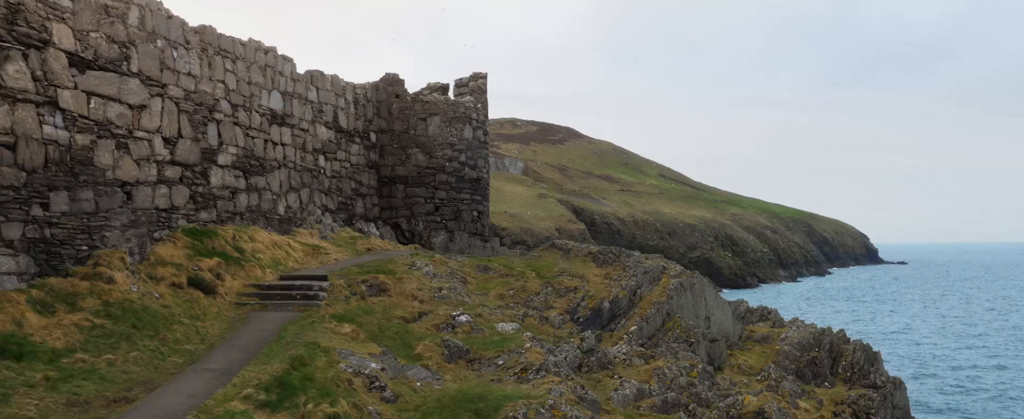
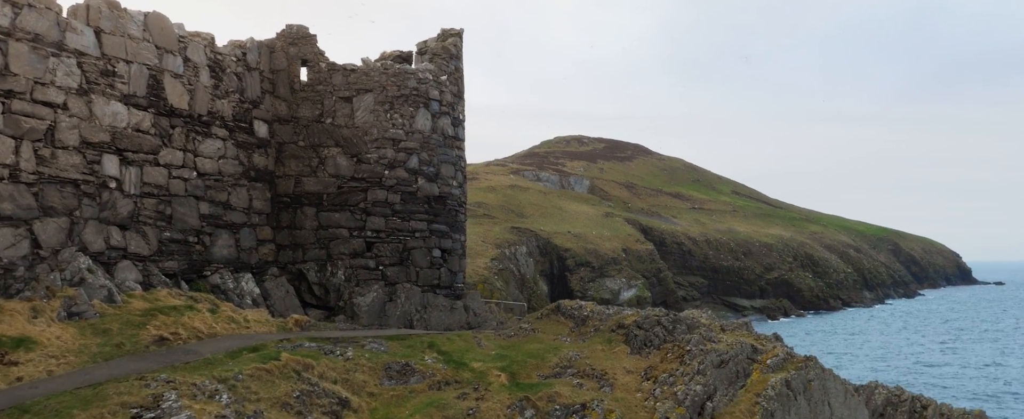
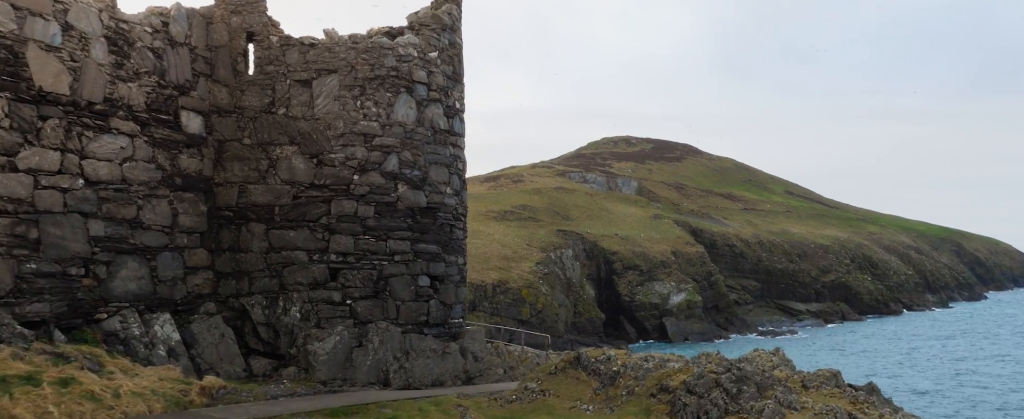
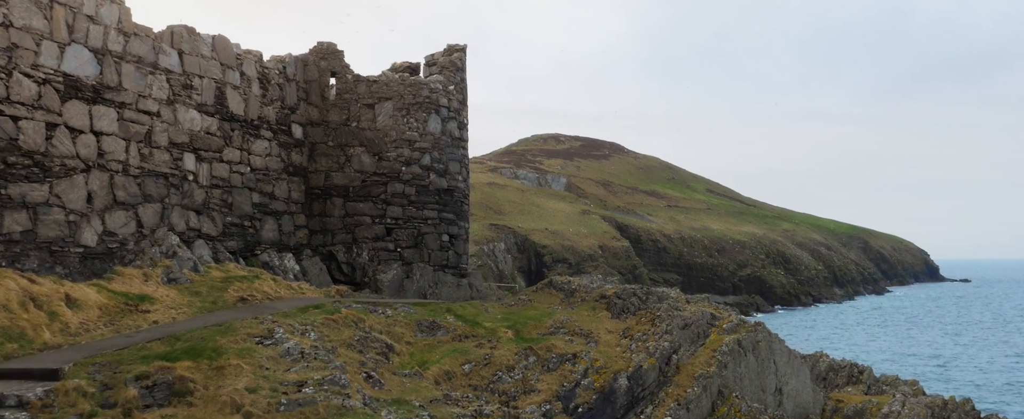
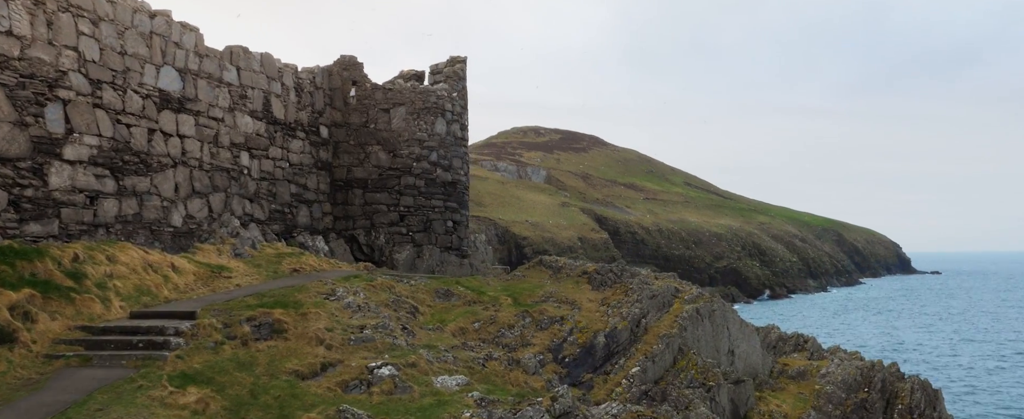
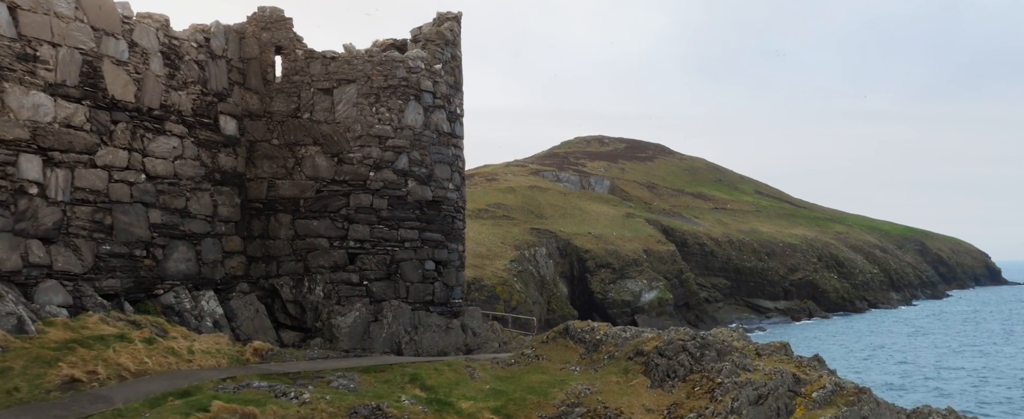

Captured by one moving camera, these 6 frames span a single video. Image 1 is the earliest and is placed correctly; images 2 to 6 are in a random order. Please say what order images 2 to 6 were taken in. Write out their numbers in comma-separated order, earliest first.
5, 4, 2, 6, 3
